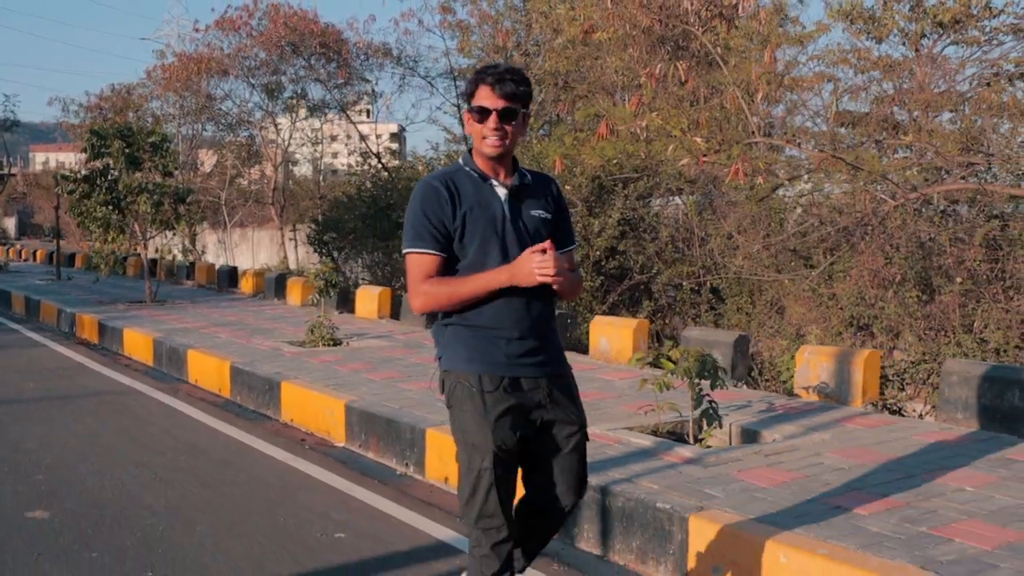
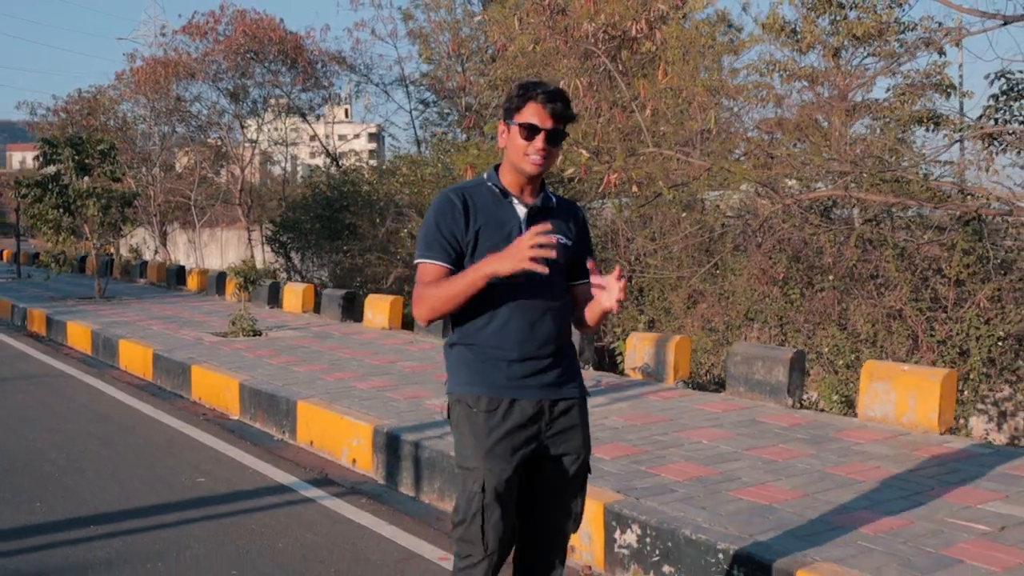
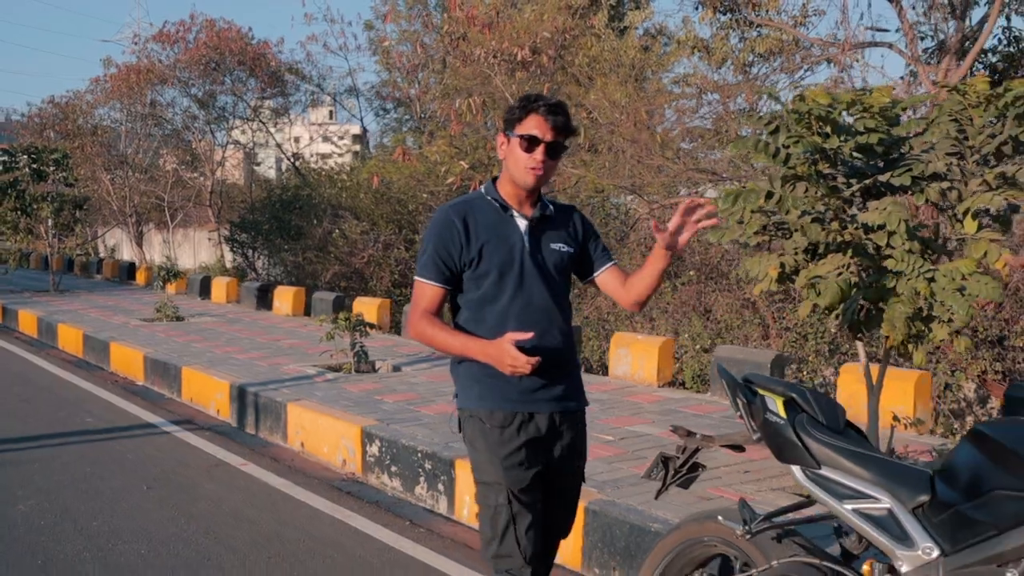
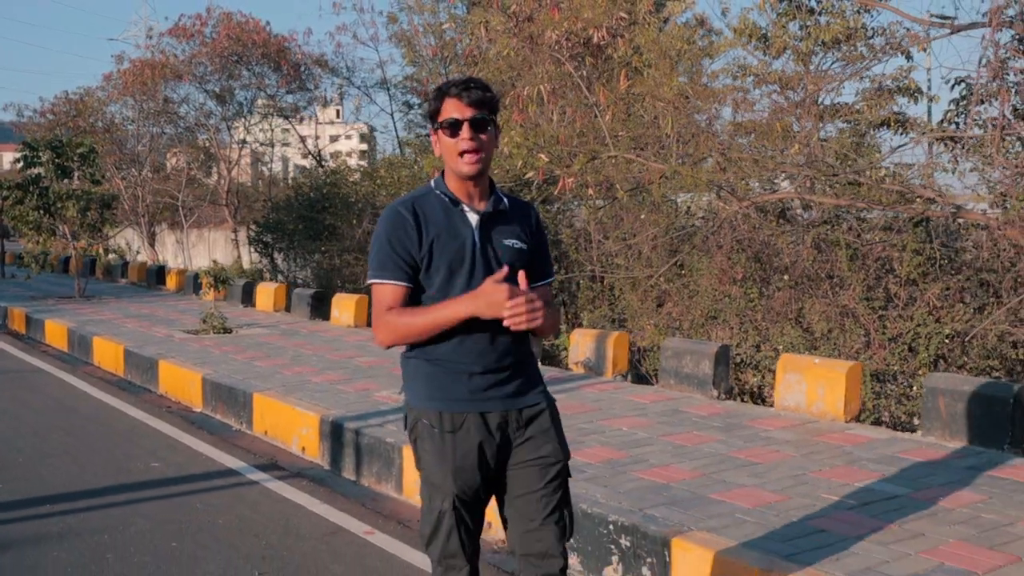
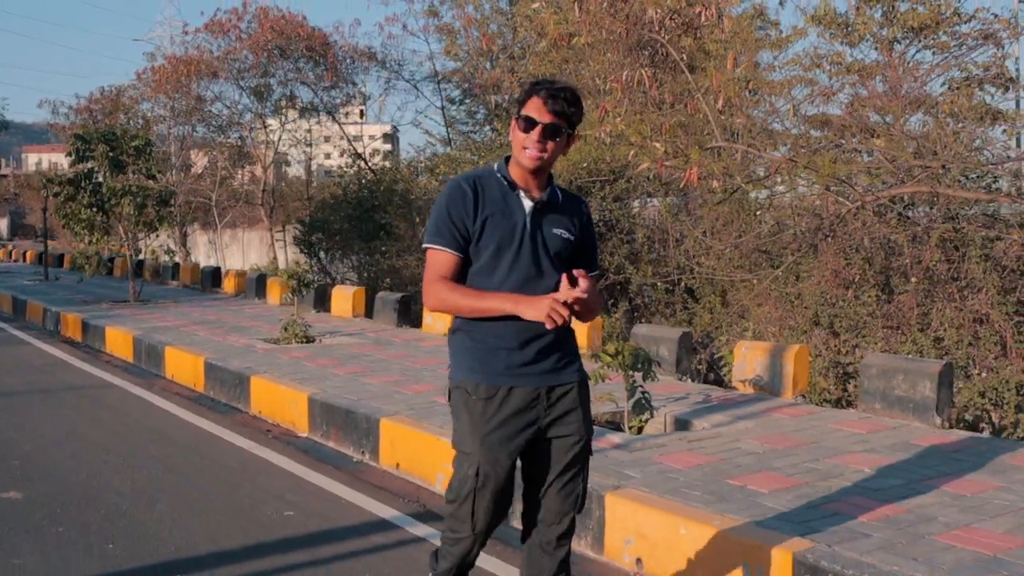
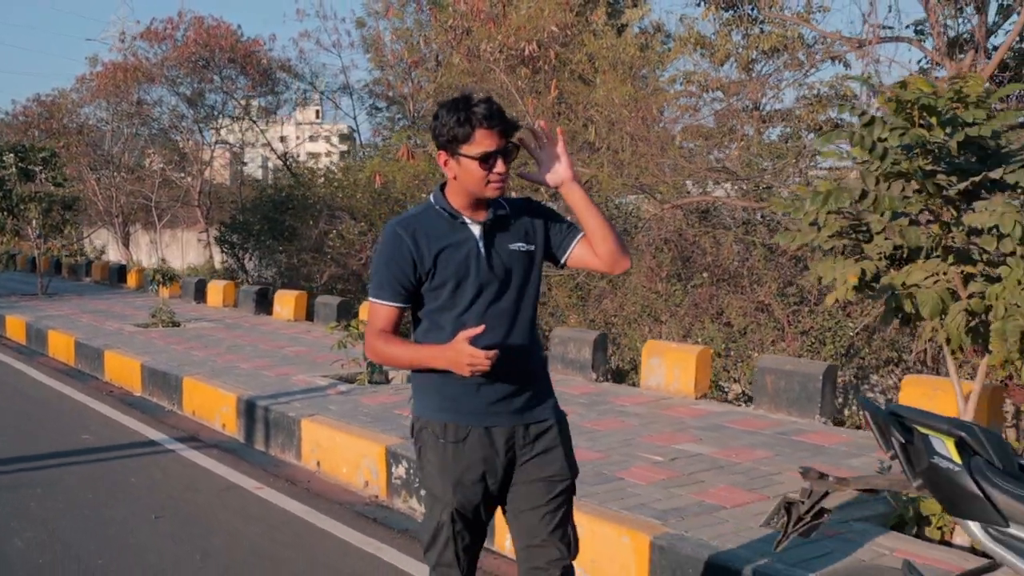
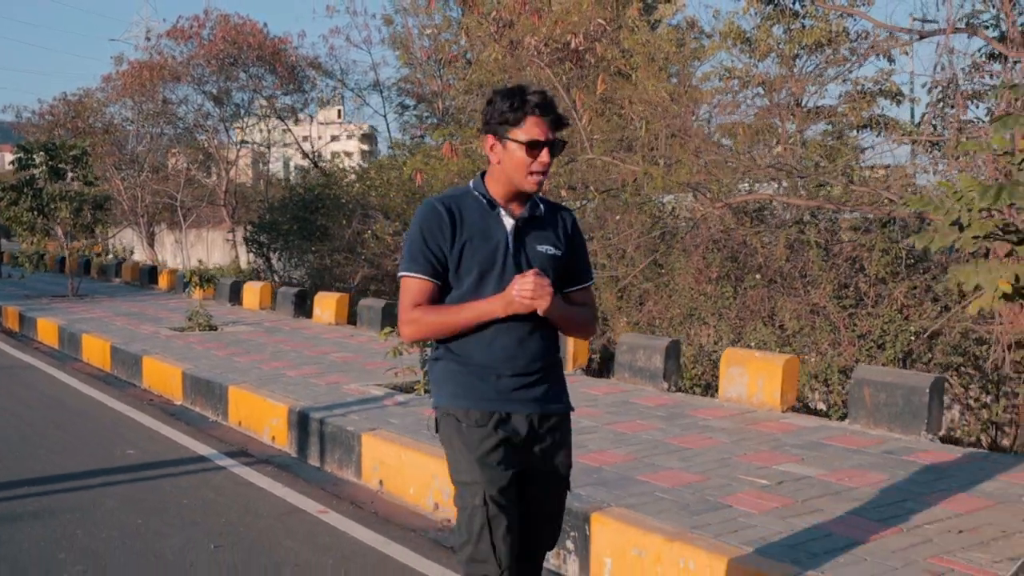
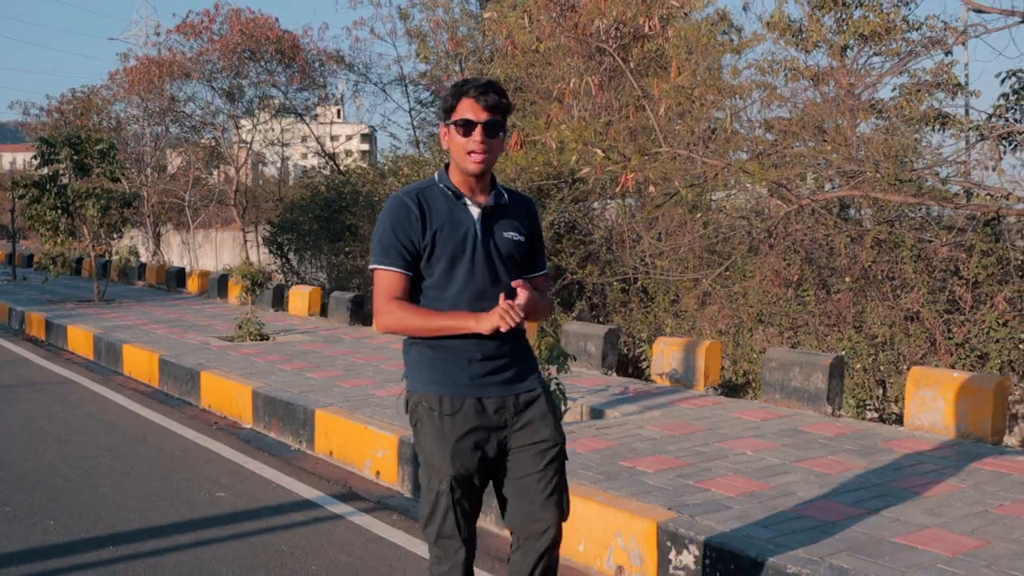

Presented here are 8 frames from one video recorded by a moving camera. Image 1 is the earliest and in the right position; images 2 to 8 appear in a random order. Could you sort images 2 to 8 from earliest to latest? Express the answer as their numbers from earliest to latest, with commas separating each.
5, 8, 2, 4, 7, 6, 3
